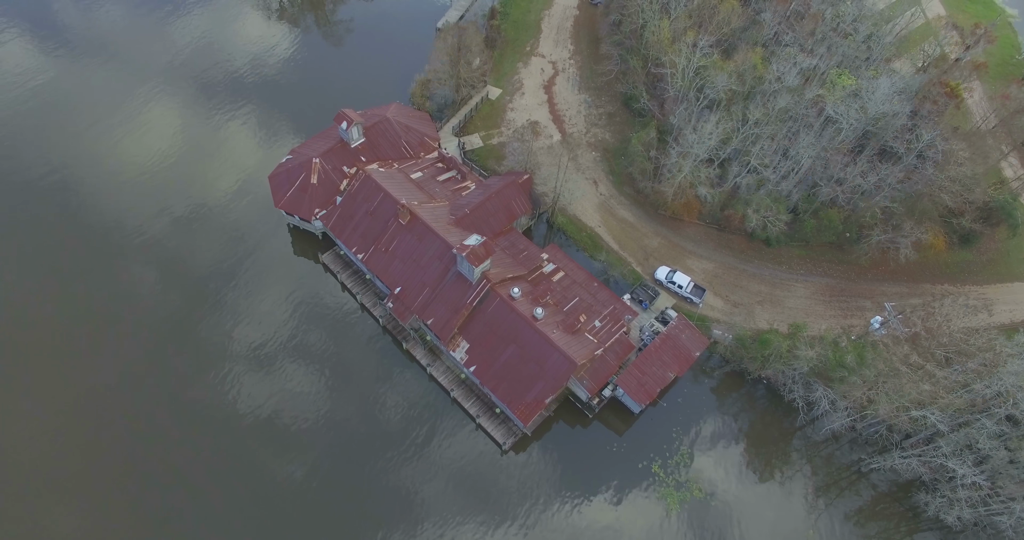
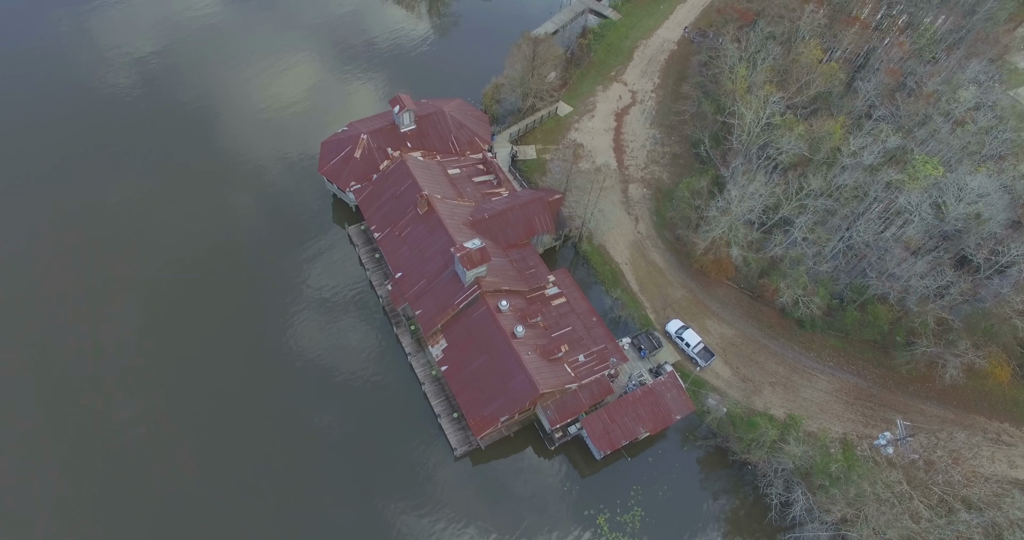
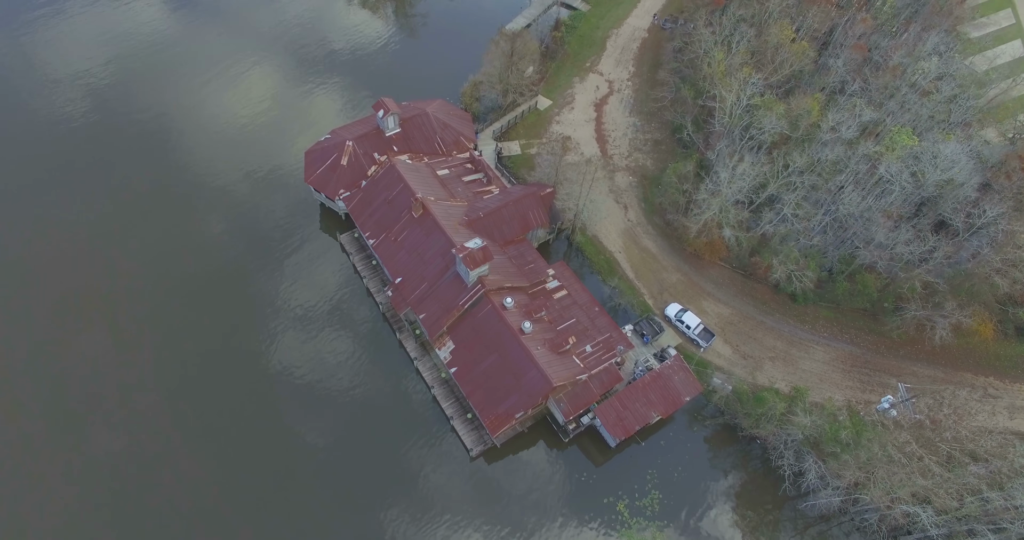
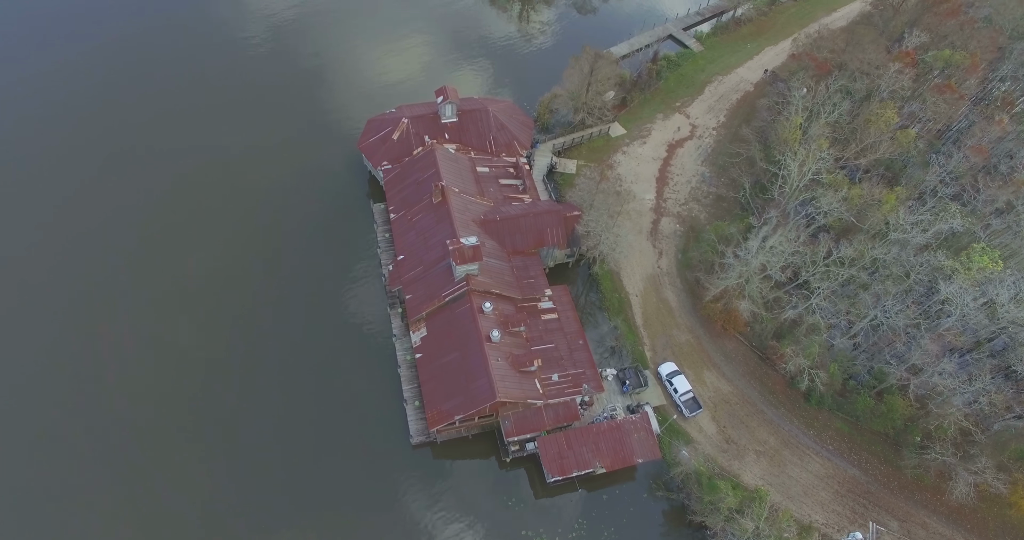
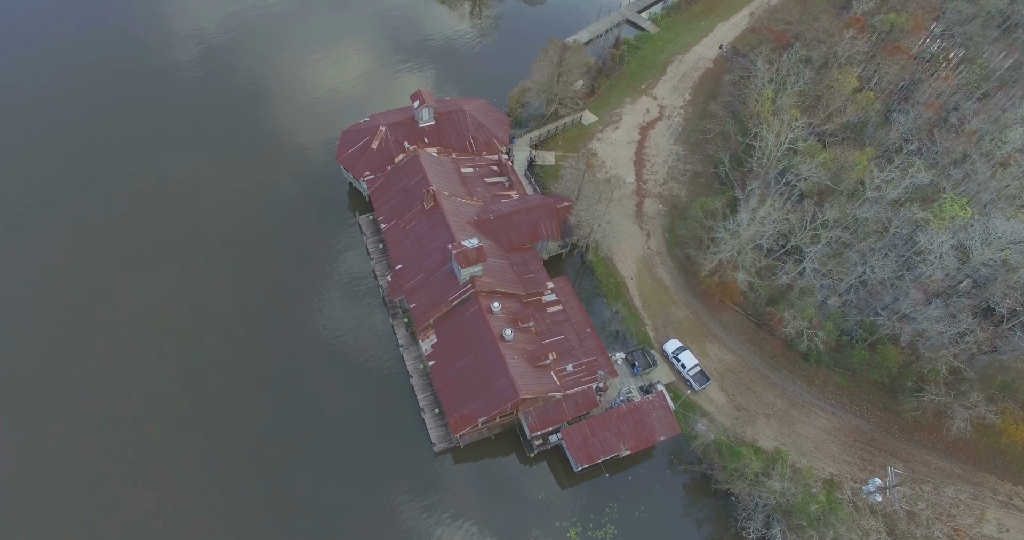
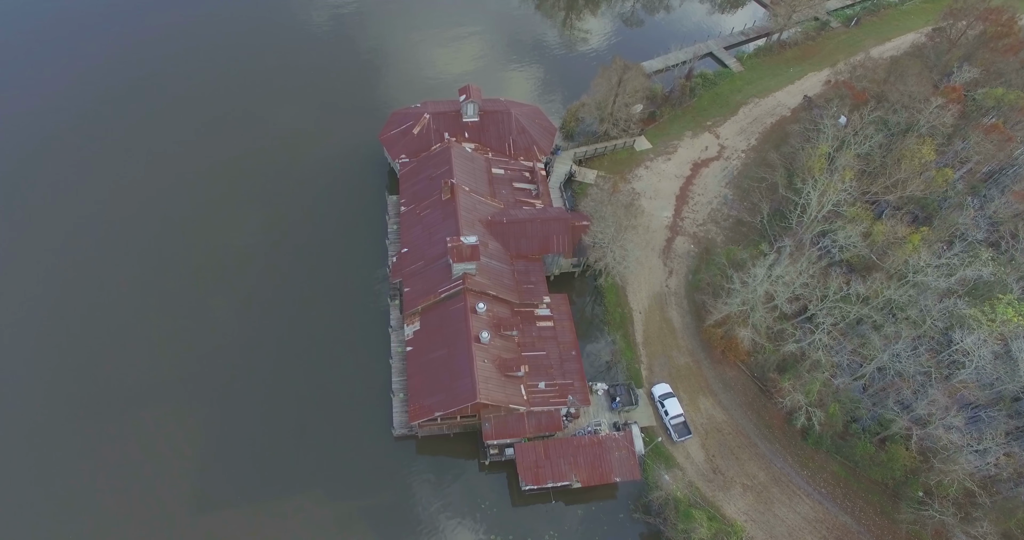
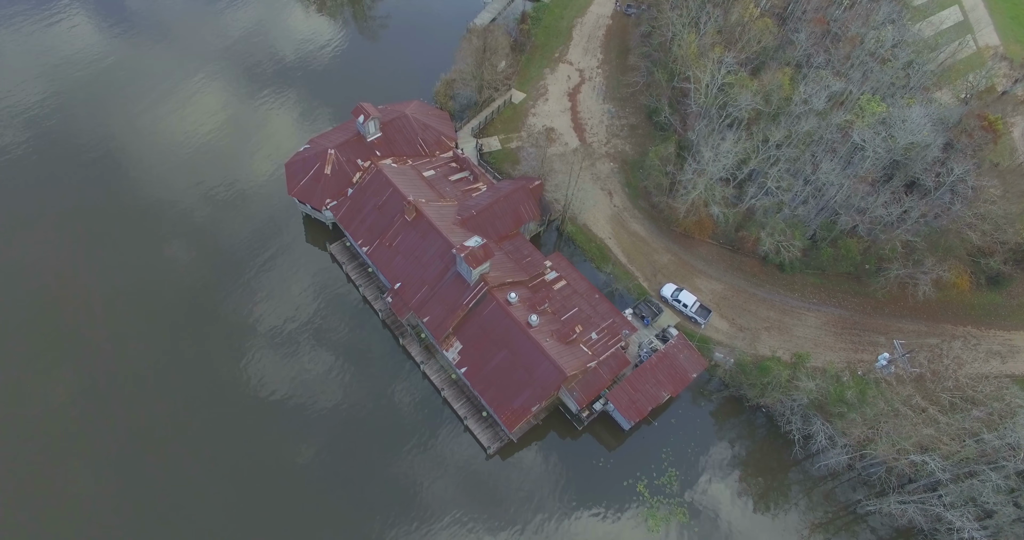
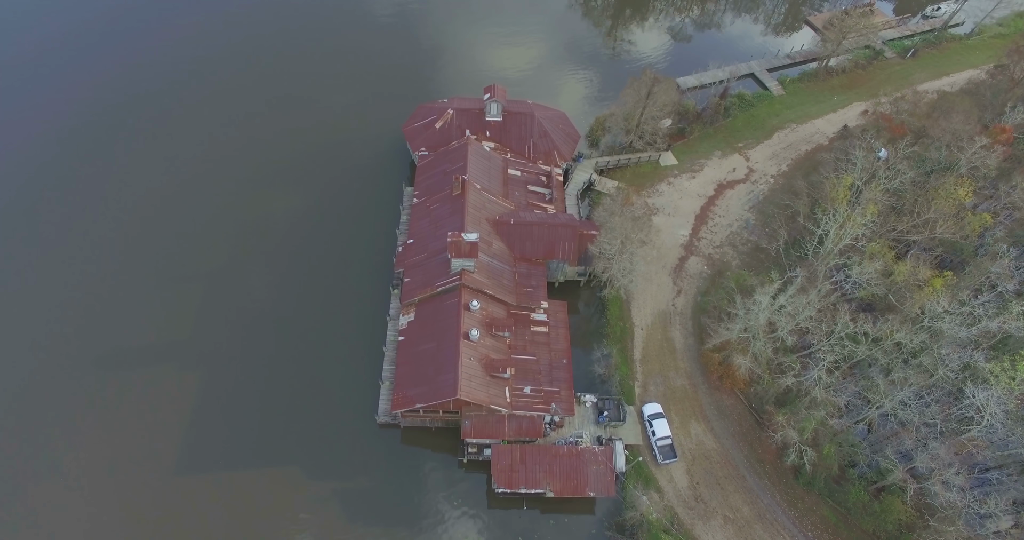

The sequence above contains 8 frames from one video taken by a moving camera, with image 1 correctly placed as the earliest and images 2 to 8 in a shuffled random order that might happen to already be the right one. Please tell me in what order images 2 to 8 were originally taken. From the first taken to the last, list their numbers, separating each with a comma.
7, 3, 2, 5, 4, 6, 8
